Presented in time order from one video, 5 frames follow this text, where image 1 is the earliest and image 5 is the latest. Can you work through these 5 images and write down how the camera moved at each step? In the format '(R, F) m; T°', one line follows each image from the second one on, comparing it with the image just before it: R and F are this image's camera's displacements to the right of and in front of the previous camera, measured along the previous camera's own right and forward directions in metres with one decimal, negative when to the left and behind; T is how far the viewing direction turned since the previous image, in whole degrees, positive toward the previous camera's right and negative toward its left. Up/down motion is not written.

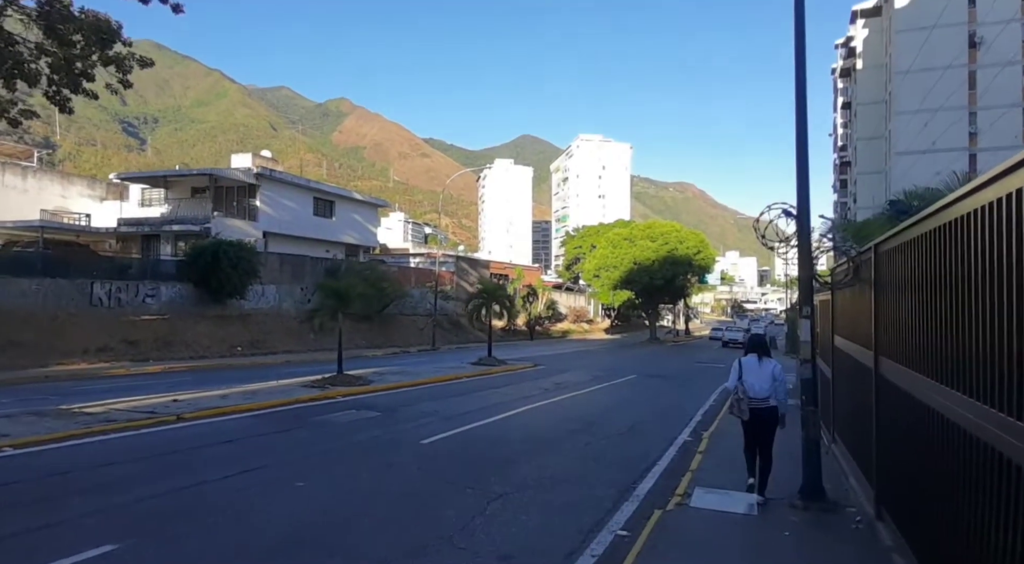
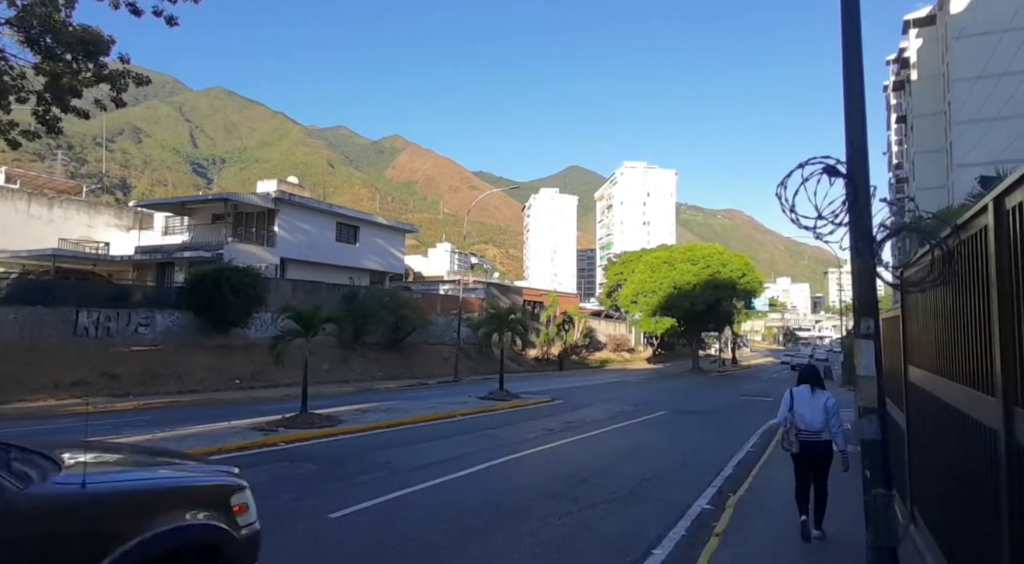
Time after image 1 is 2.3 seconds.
(+1.2, +2.7) m; -4°
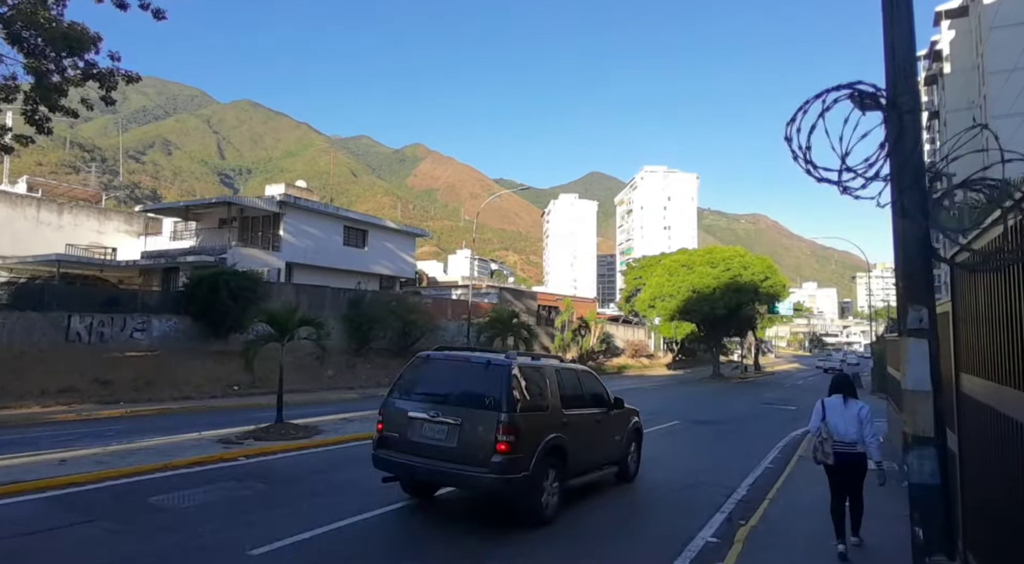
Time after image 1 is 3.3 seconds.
(+0.6, +1.2) m; -2°
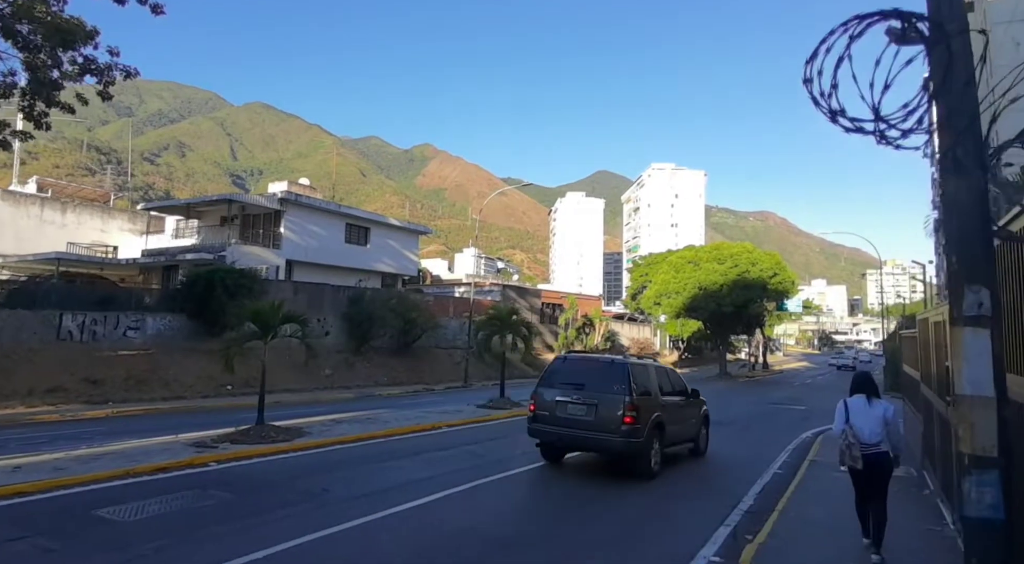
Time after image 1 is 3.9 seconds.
(+0.3, +0.6) m; -1°
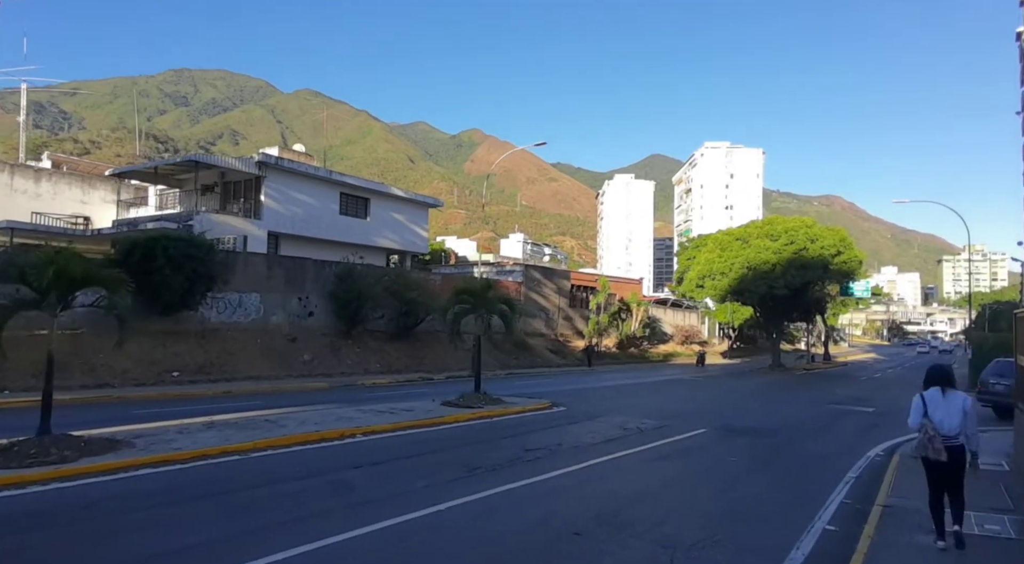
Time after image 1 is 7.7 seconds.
(+2.0, +4.5) m; -5°
